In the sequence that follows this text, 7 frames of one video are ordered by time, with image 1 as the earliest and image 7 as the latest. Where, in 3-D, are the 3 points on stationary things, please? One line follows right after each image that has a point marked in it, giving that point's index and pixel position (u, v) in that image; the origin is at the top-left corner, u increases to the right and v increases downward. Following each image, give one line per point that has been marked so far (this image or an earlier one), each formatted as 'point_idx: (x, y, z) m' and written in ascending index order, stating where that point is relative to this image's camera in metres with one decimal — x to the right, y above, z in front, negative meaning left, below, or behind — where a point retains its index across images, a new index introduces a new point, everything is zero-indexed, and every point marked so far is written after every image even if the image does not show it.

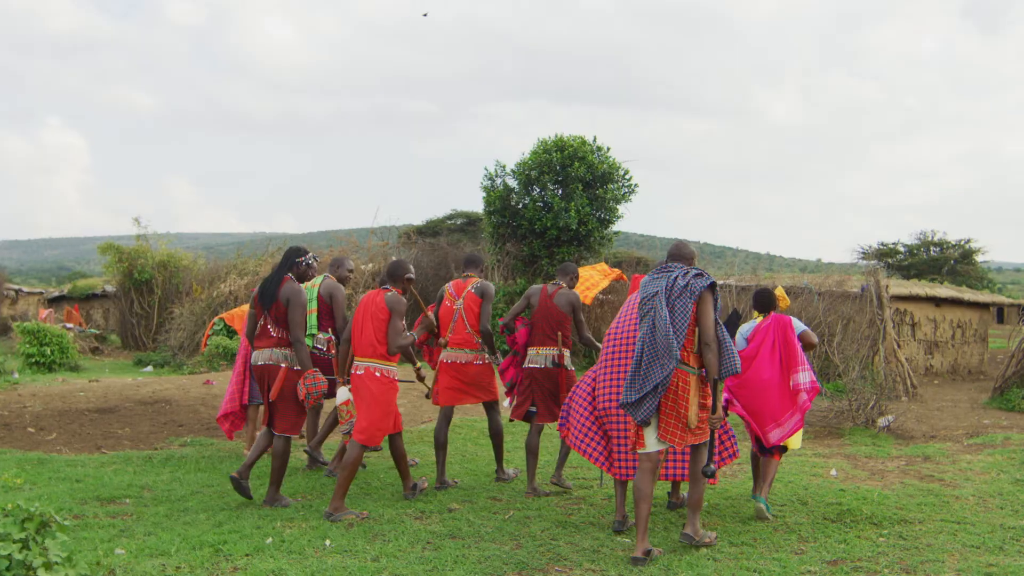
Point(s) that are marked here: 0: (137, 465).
0: (-2.3, -1.1, +6.6) m
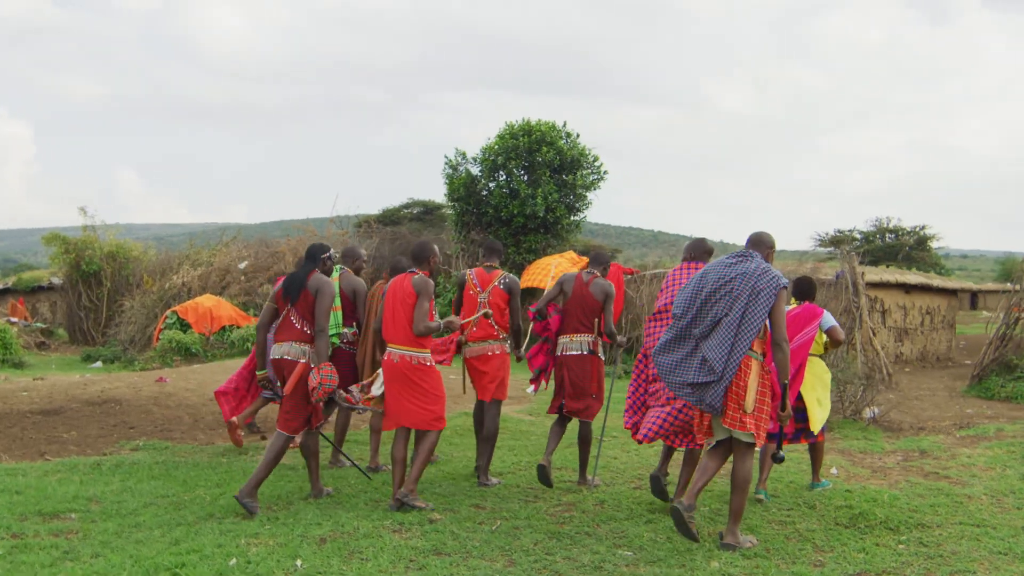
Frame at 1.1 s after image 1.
0: (-2.5, -1.1, +6.1) m
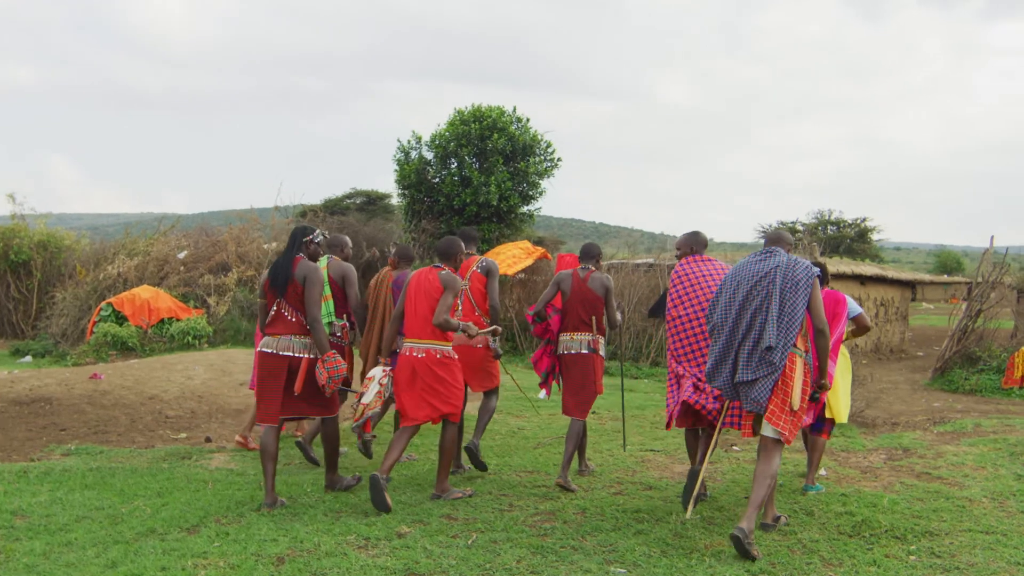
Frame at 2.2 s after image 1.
0: (-2.6, -1.0, +5.5) m
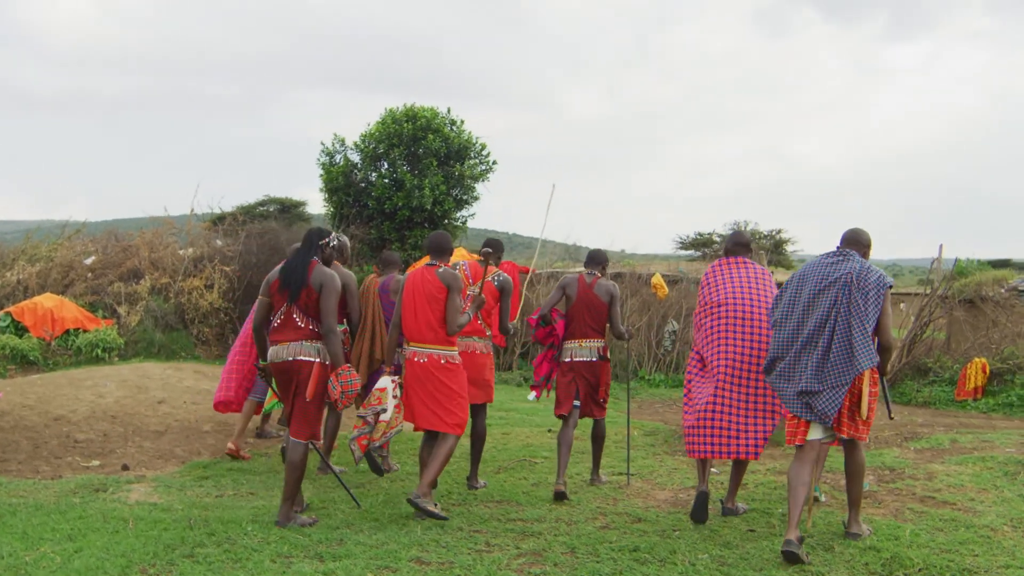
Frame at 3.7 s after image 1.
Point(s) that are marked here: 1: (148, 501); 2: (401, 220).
0: (-2.7, -1.0, +4.6) m
1: (-1.8, -1.1, +5.2) m
2: (-1.4, +0.9, +13.6) m
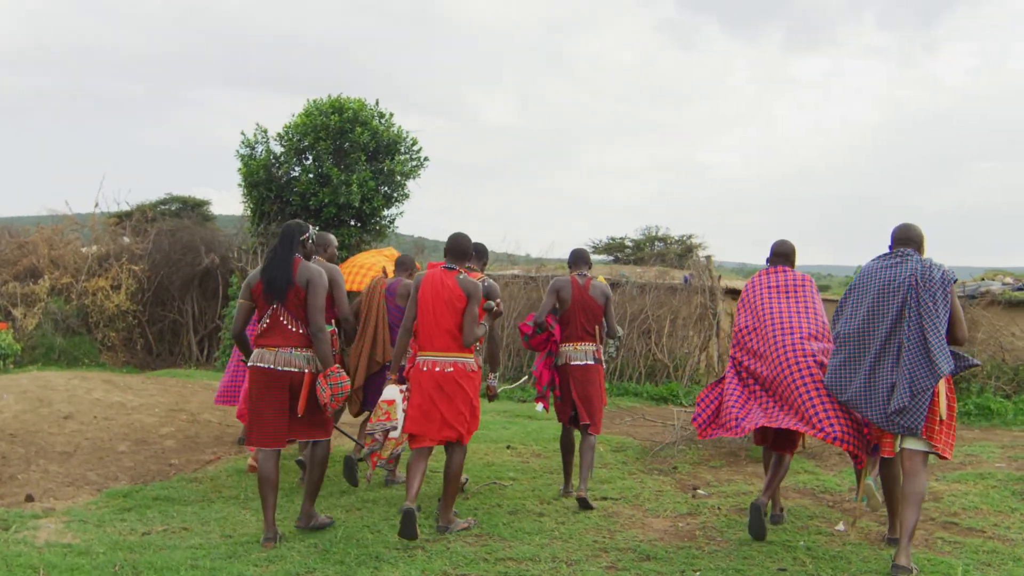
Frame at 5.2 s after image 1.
0: (-2.7, -1.0, +3.7) m
1: (-1.9, -1.0, +4.4) m
2: (-2.2, +0.9, +12.7) m
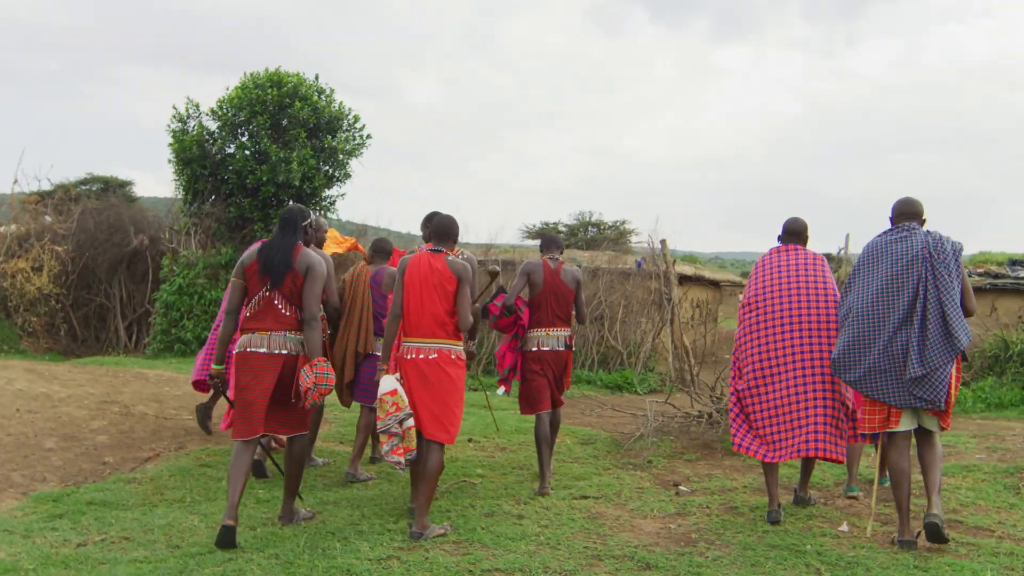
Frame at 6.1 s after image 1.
0: (-2.7, -0.9, +3.1) m
1: (-1.9, -1.0, +3.8) m
2: (-2.8, +1.1, +12.1) m
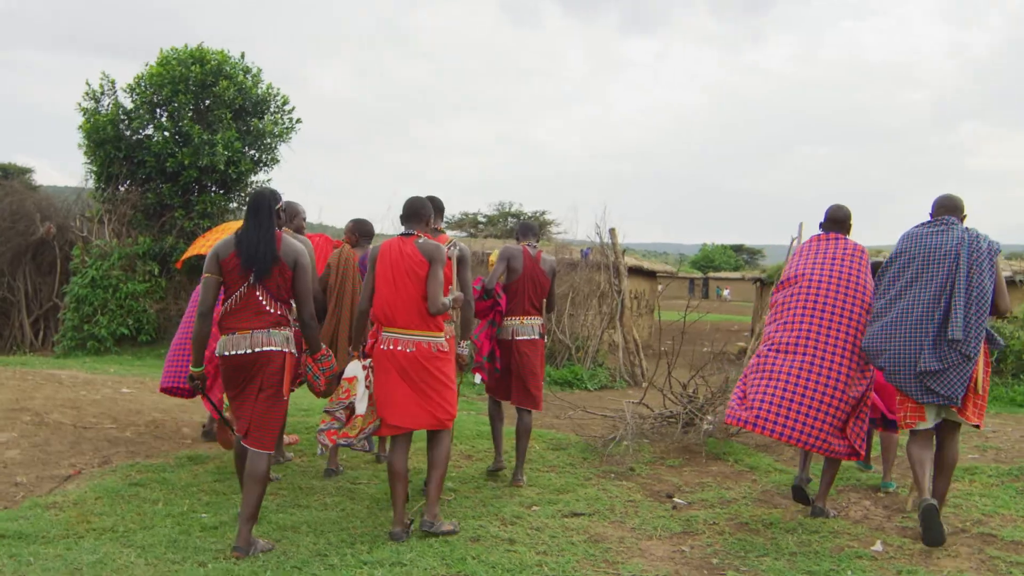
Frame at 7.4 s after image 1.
0: (-2.6, -0.9, +2.3) m
1: (-1.9, -0.9, +3.1) m
2: (-3.5, +1.1, +11.3) m
